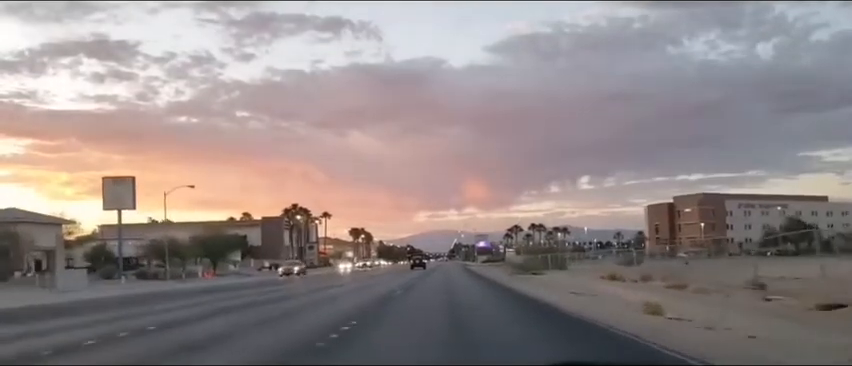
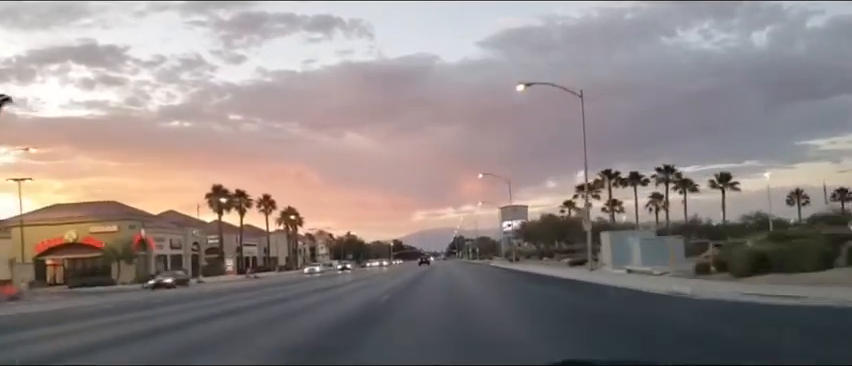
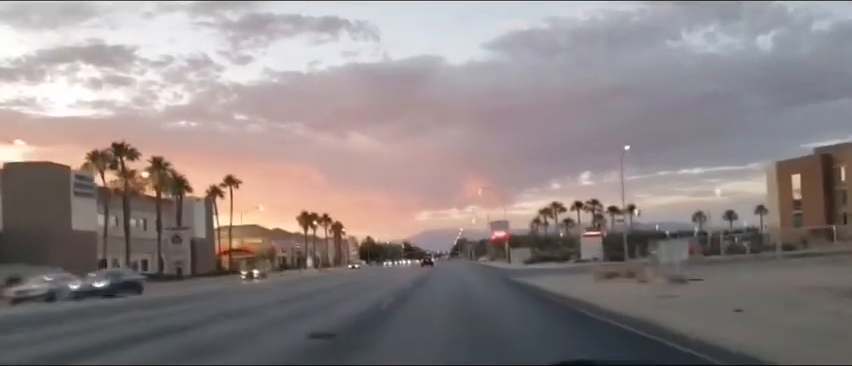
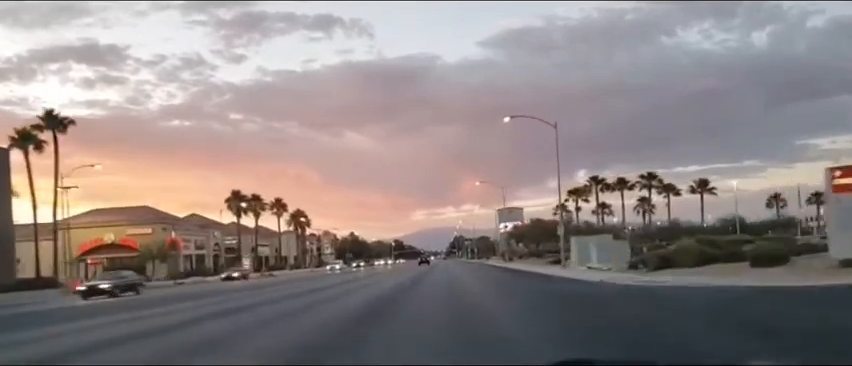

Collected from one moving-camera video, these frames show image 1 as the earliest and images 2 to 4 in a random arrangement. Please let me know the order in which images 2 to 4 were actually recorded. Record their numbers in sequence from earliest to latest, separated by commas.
3, 4, 2
